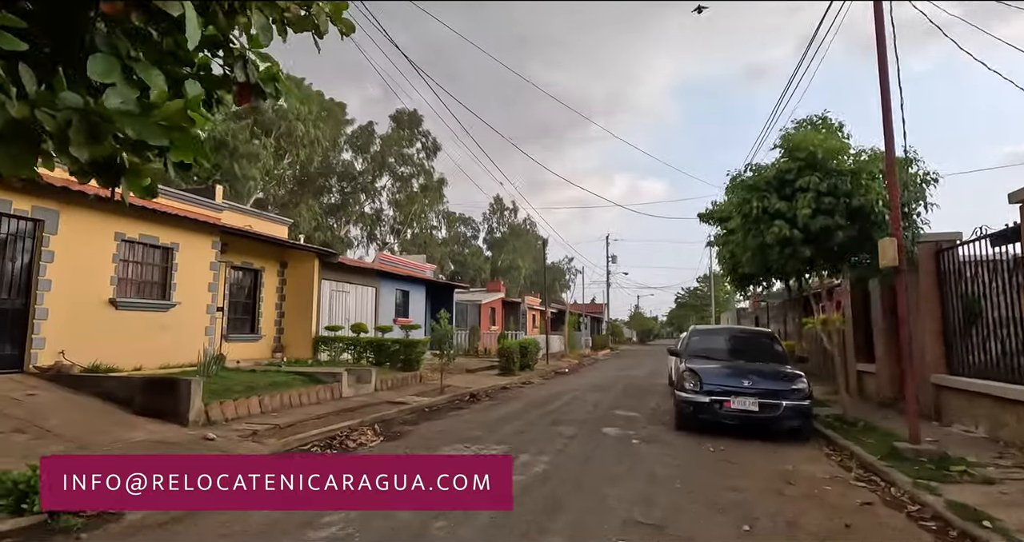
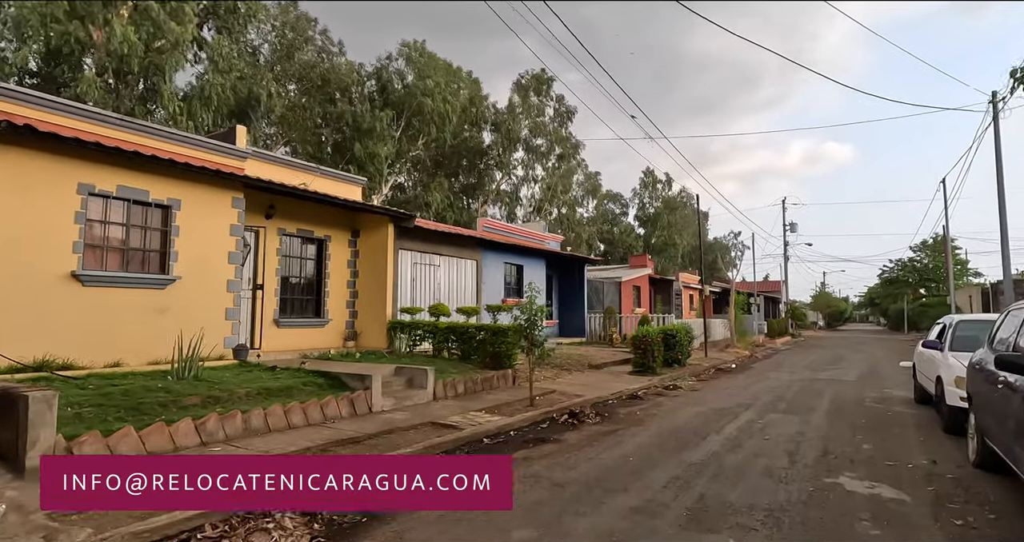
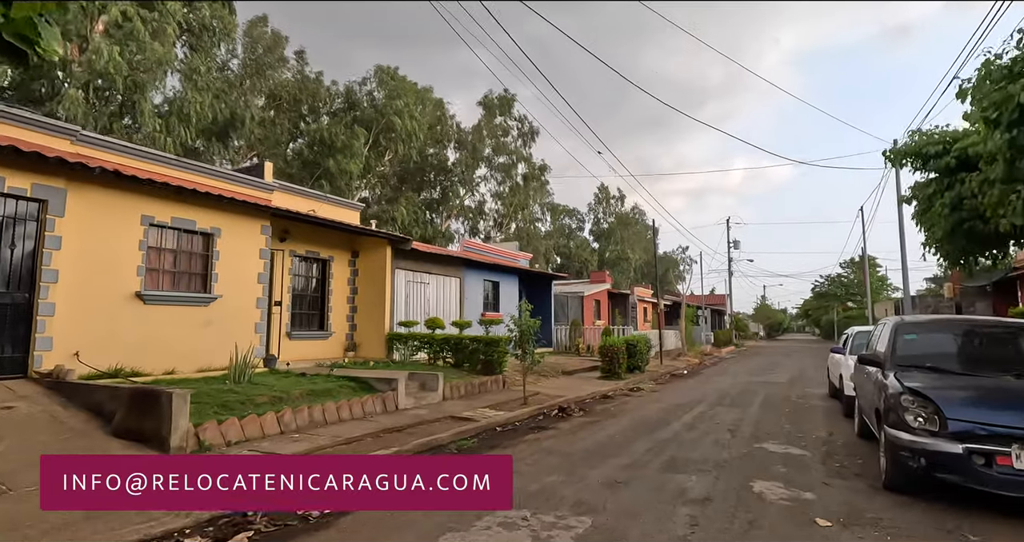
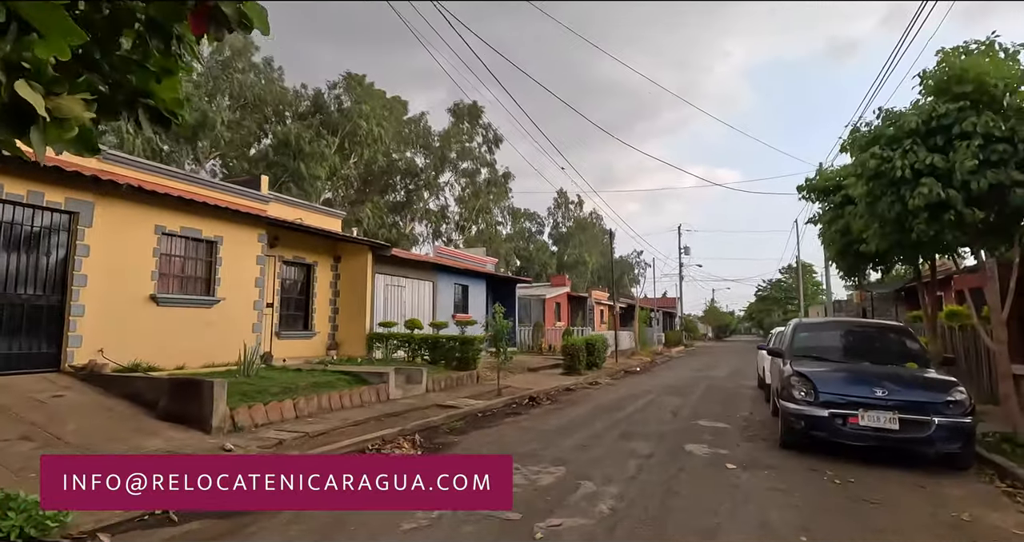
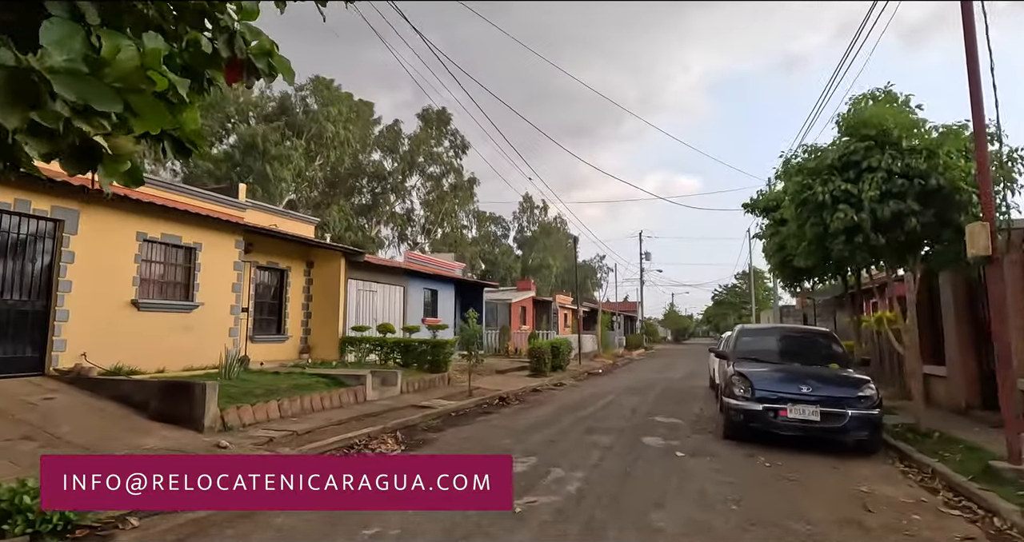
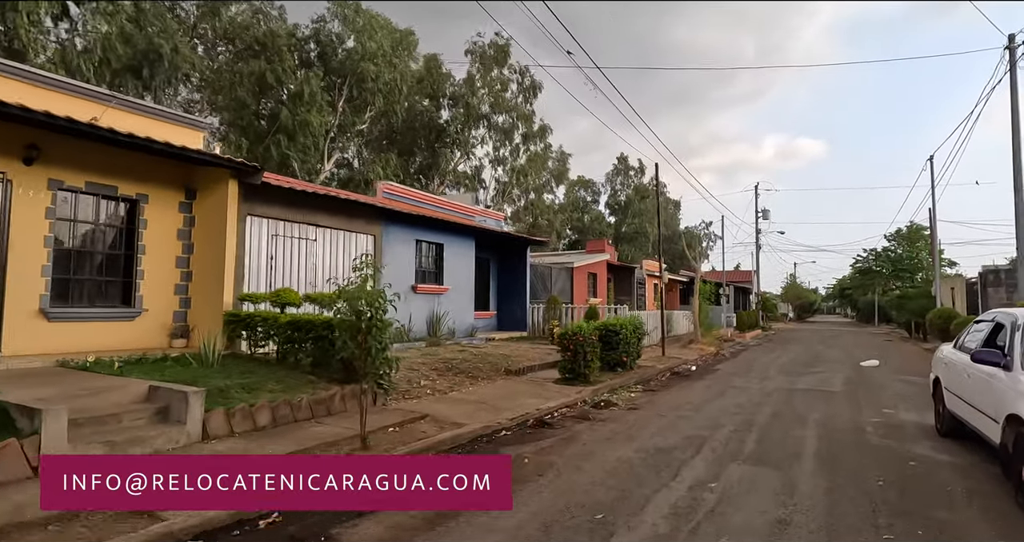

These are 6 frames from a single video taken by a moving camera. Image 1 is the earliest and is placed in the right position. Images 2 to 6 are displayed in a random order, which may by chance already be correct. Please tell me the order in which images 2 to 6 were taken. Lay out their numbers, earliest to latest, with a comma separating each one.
5, 4, 3, 2, 6
